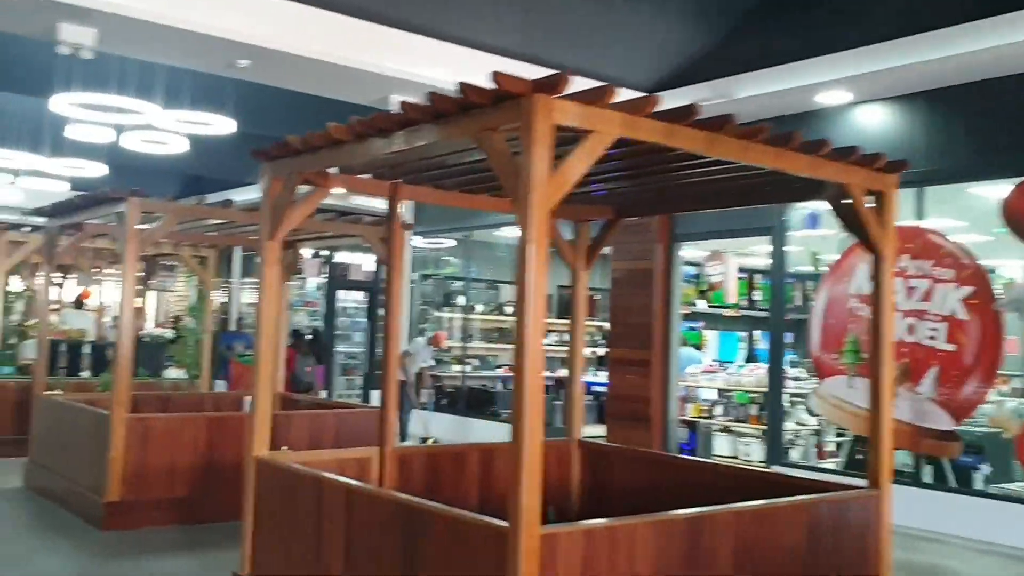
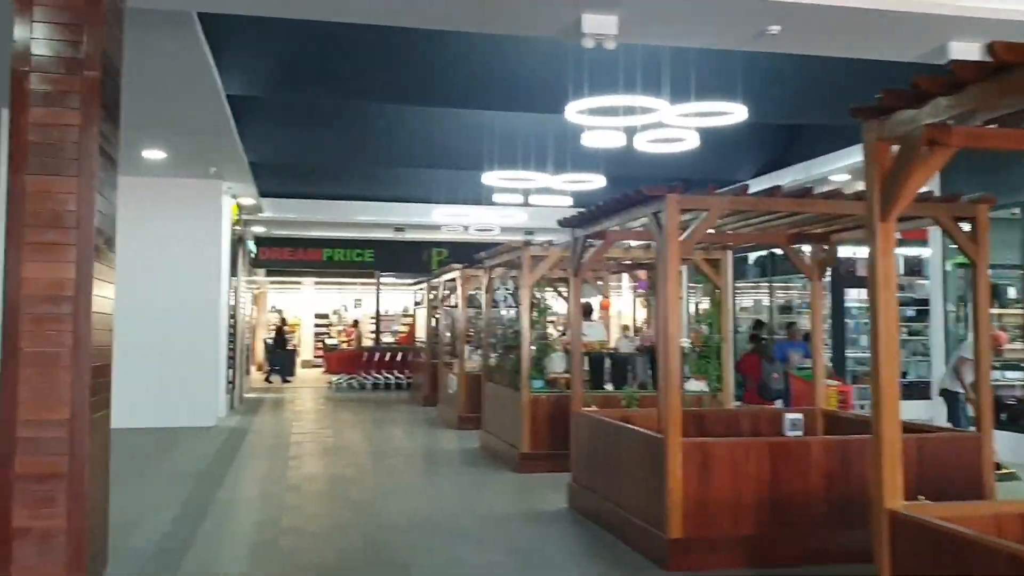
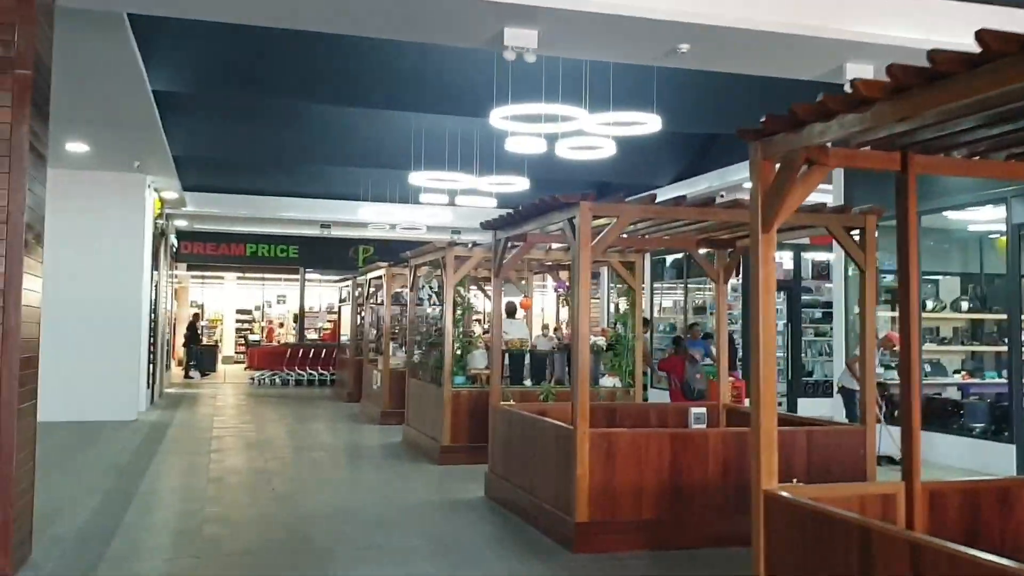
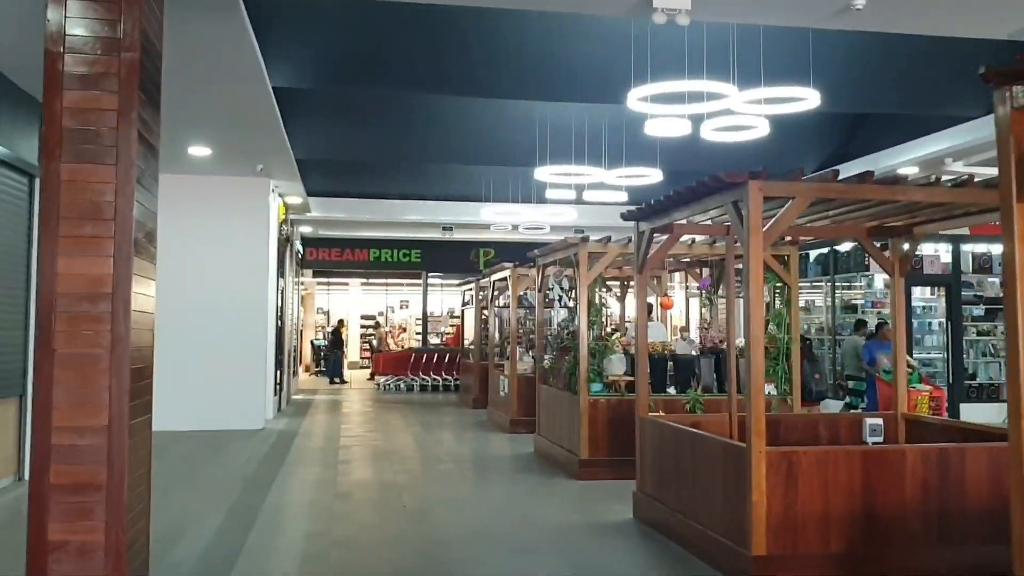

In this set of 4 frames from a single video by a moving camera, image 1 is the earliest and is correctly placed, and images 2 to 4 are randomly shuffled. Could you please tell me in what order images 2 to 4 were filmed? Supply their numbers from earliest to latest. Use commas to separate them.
3, 2, 4
